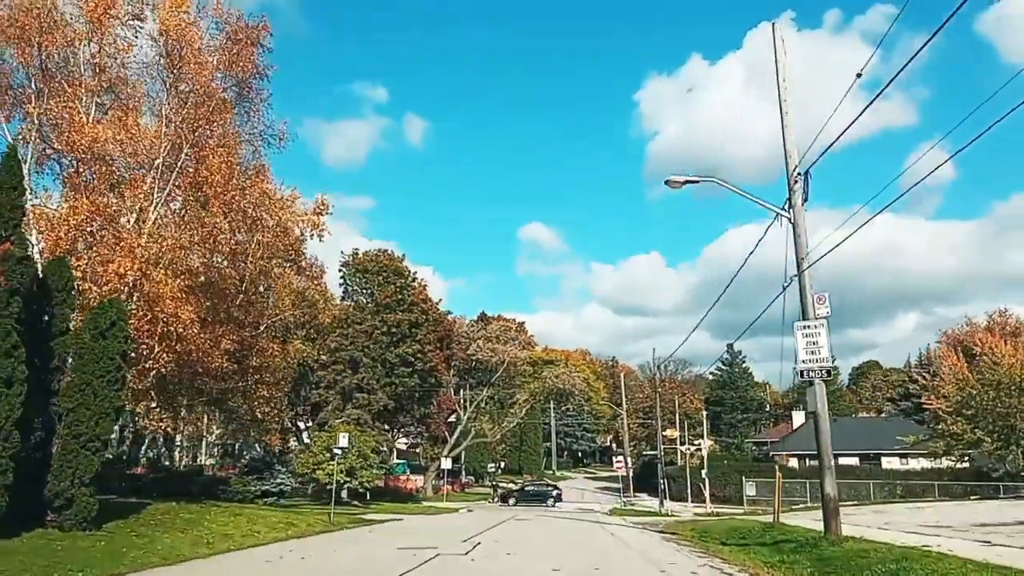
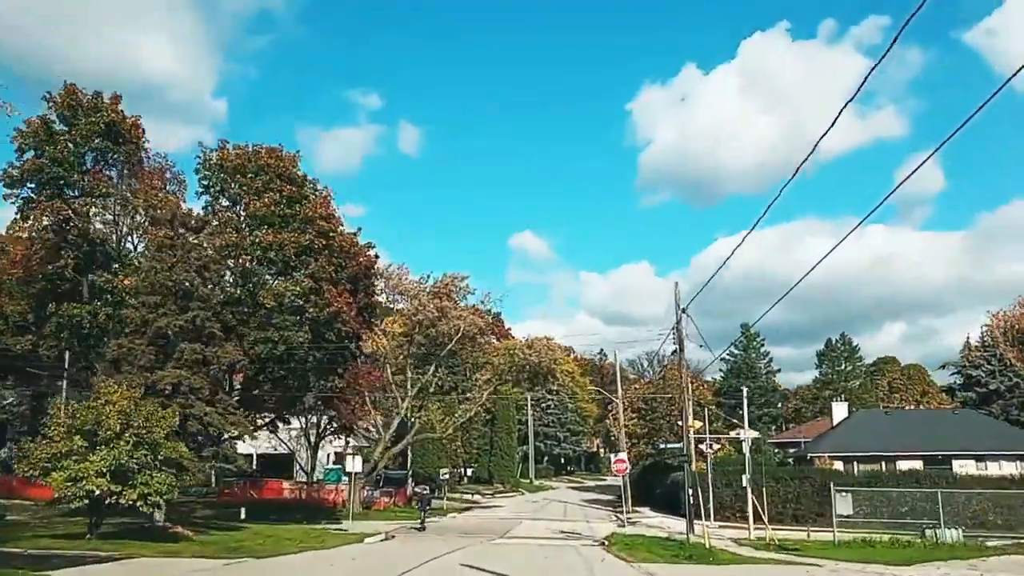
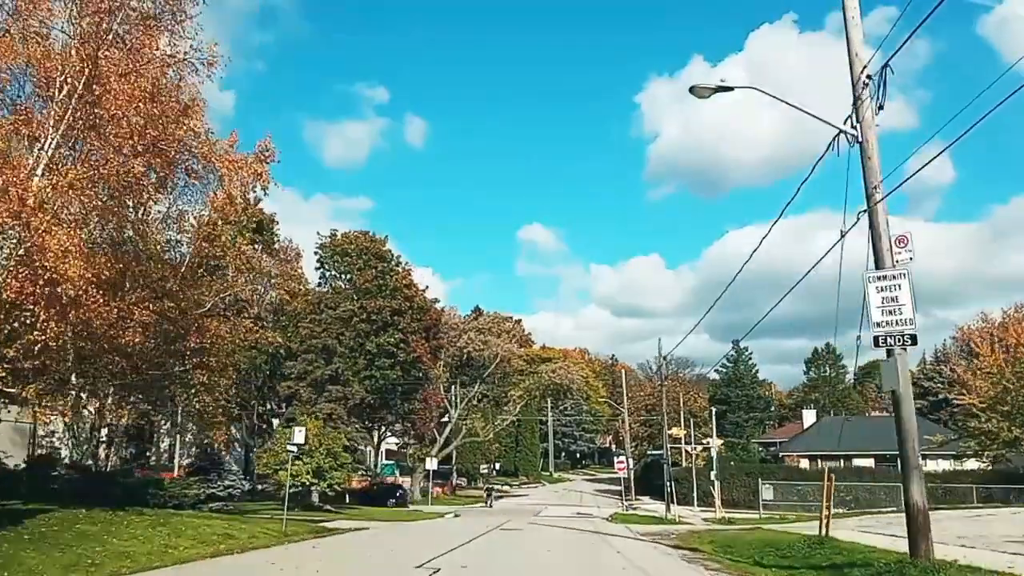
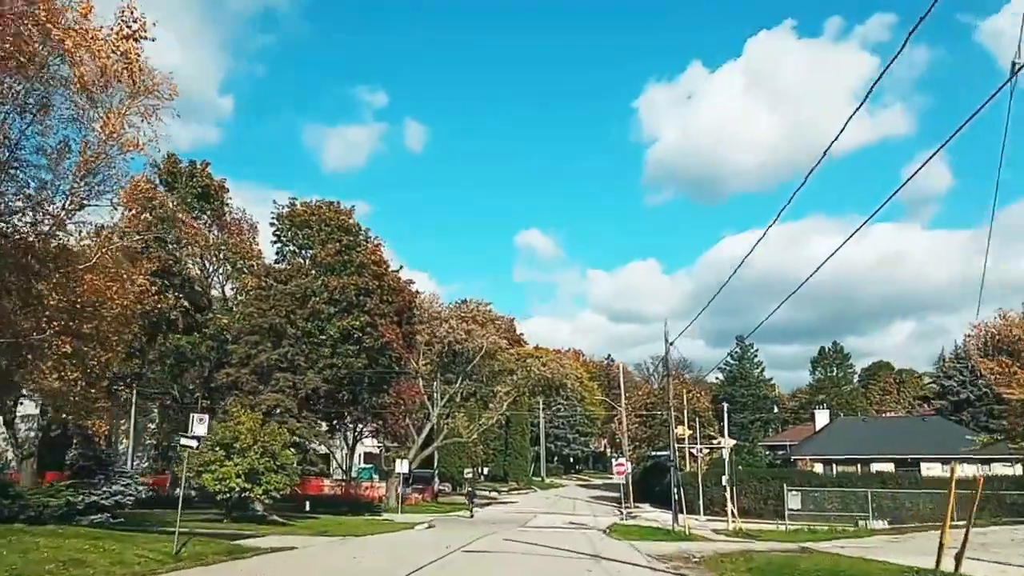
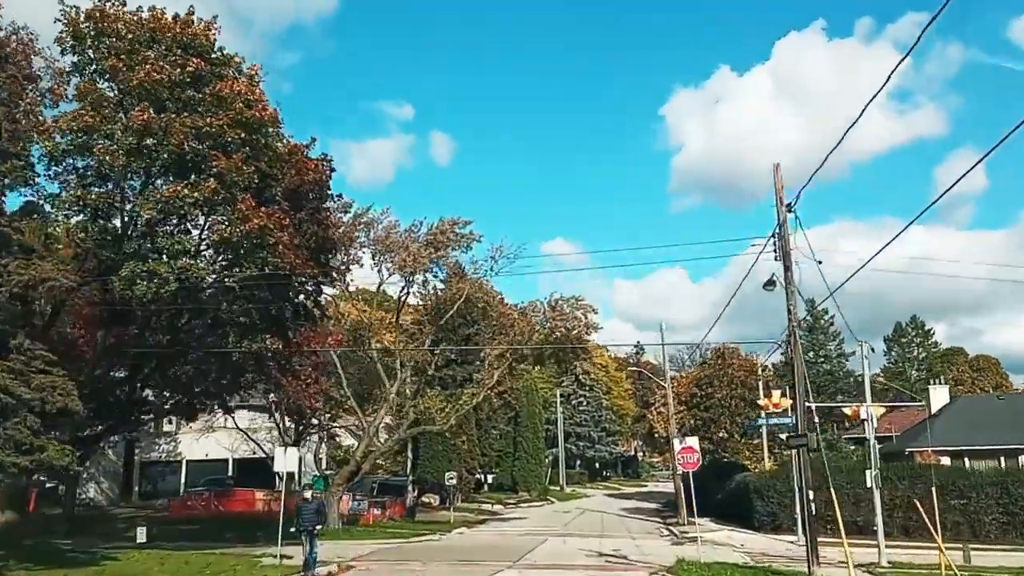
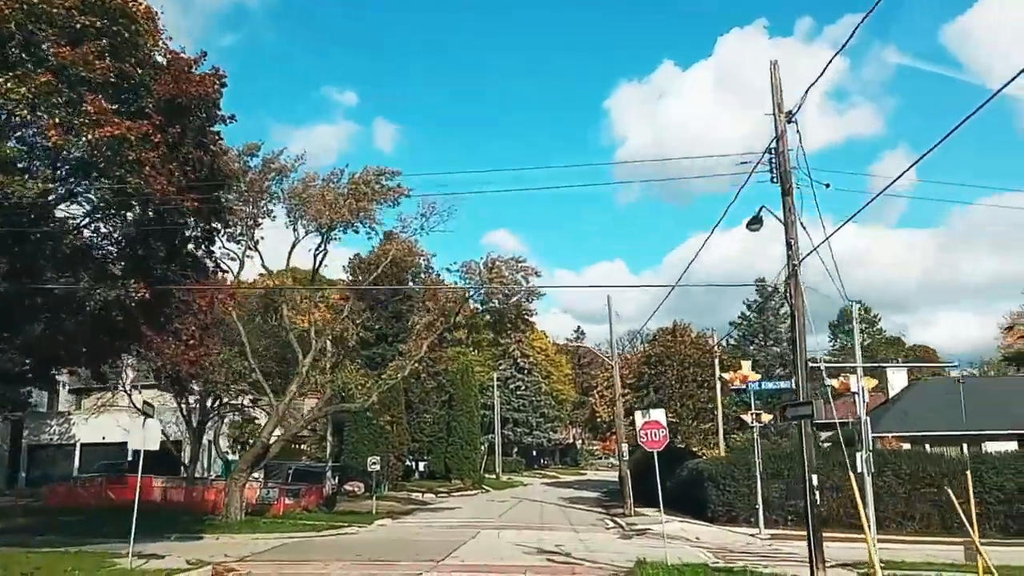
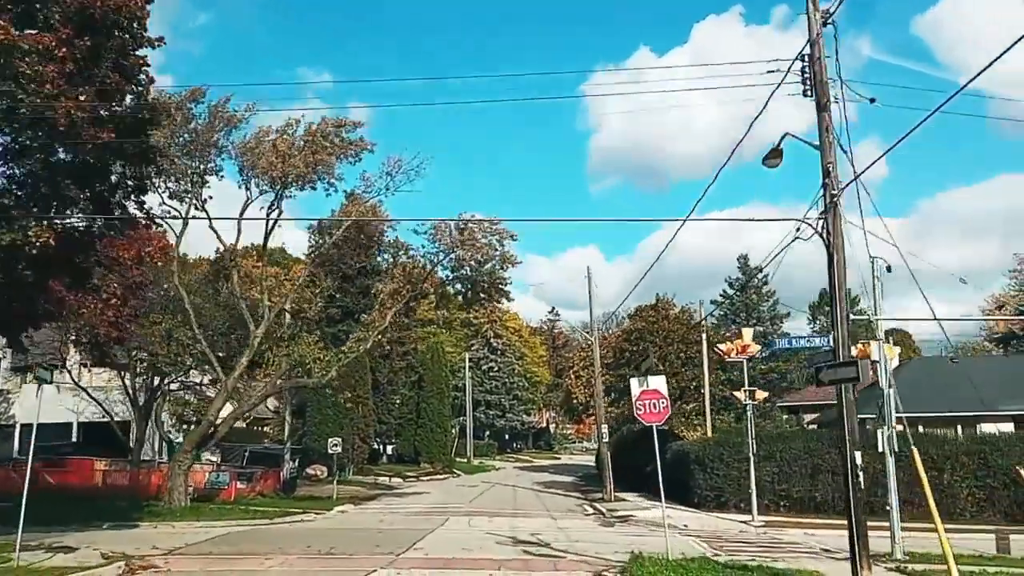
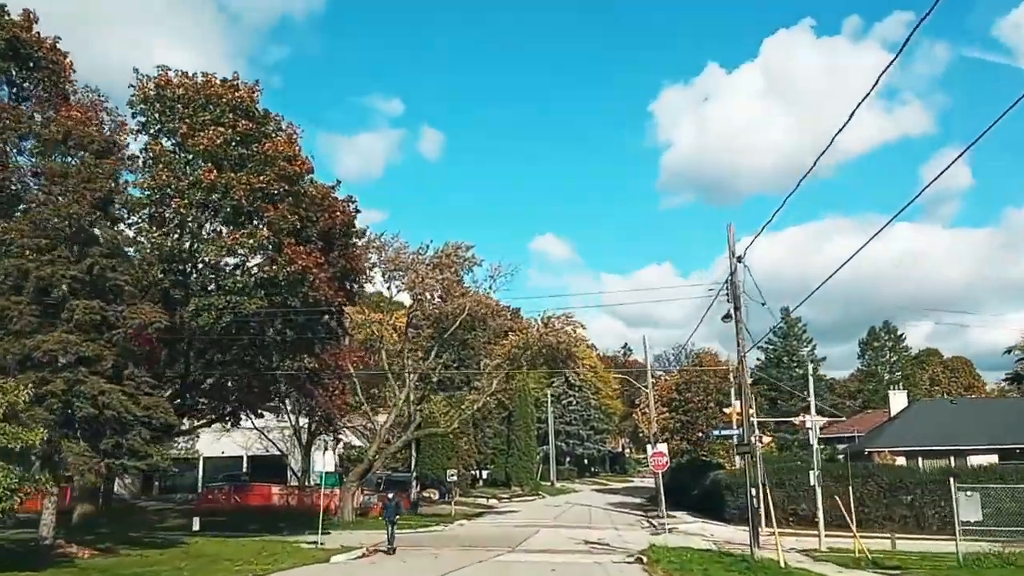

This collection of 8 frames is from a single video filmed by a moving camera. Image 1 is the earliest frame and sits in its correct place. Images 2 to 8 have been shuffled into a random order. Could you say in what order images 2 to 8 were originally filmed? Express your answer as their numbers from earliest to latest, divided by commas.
3, 4, 2, 8, 5, 6, 7
